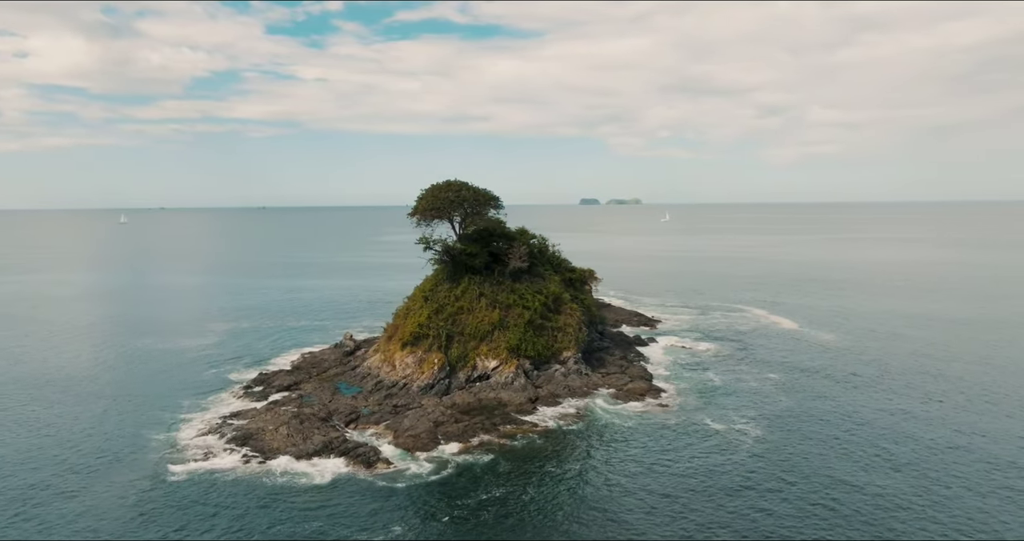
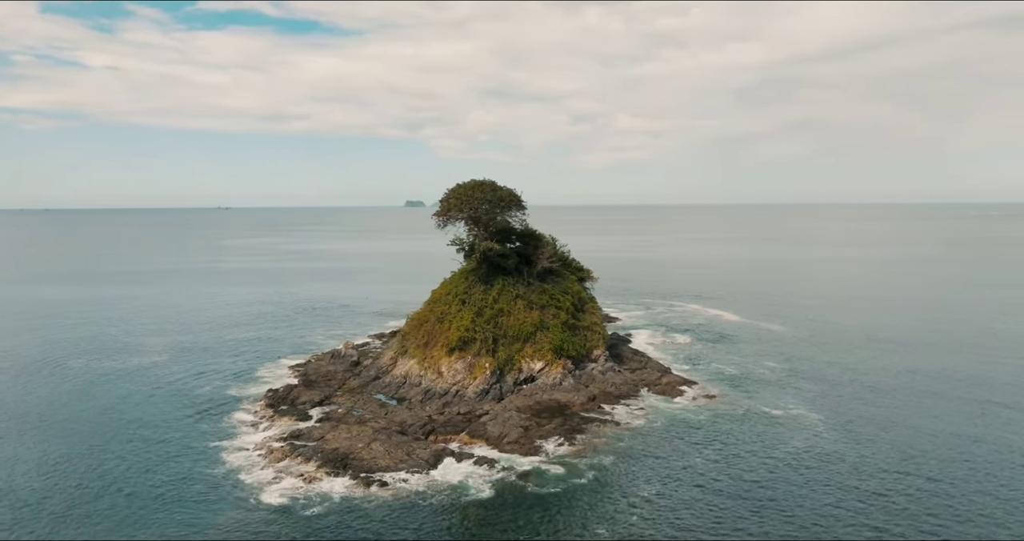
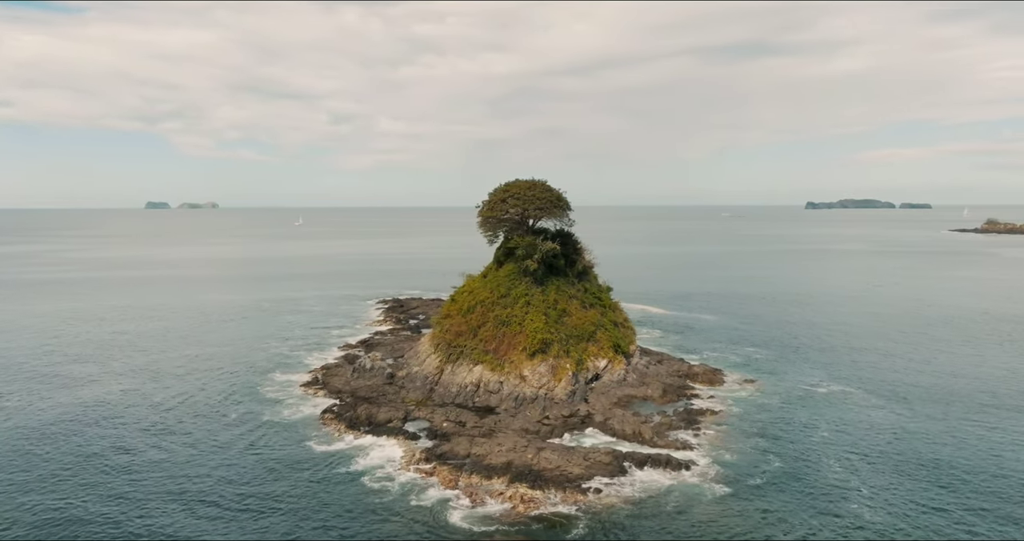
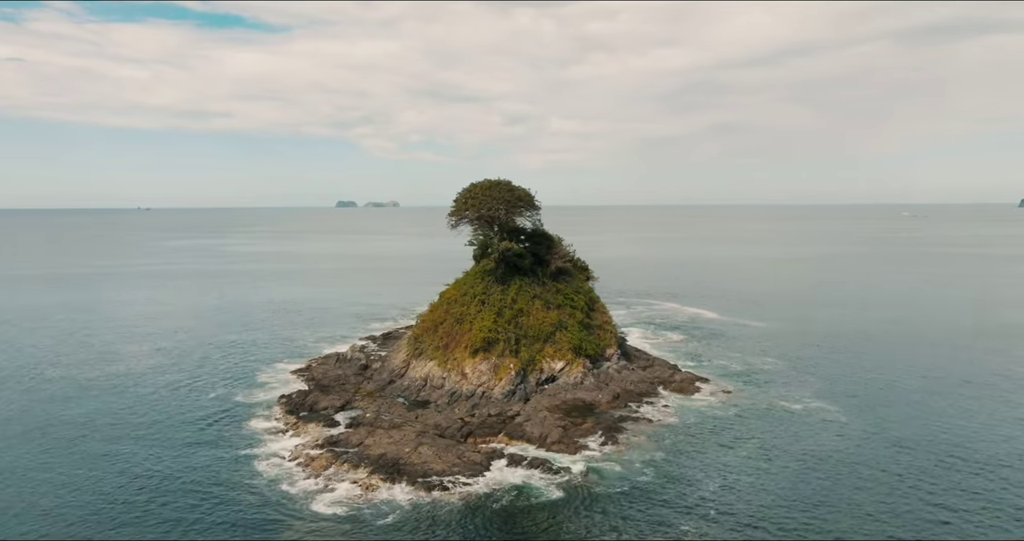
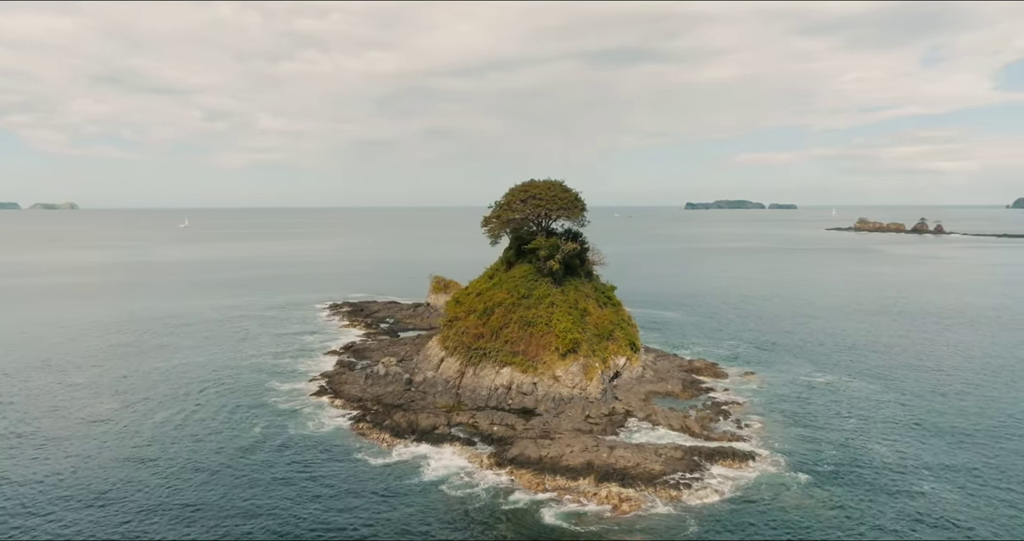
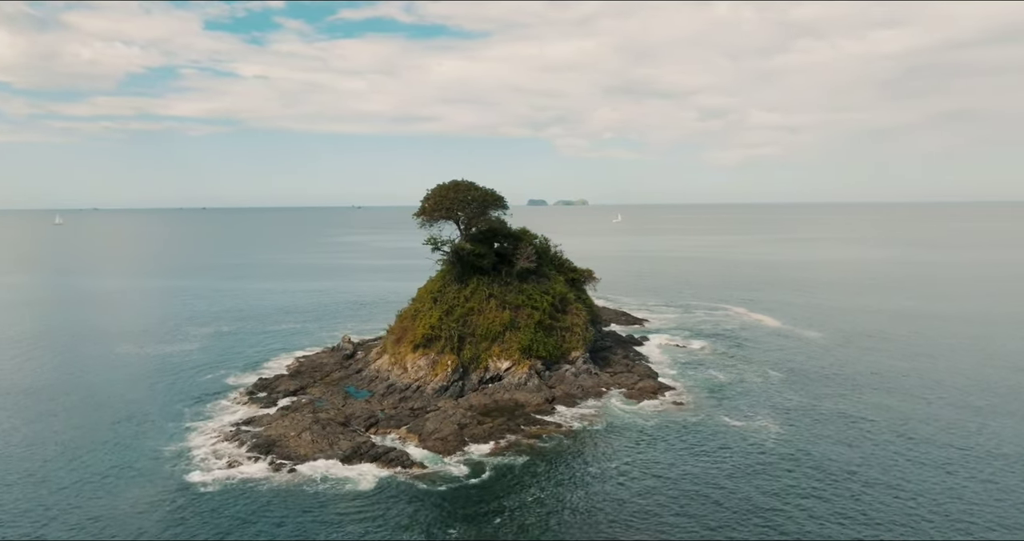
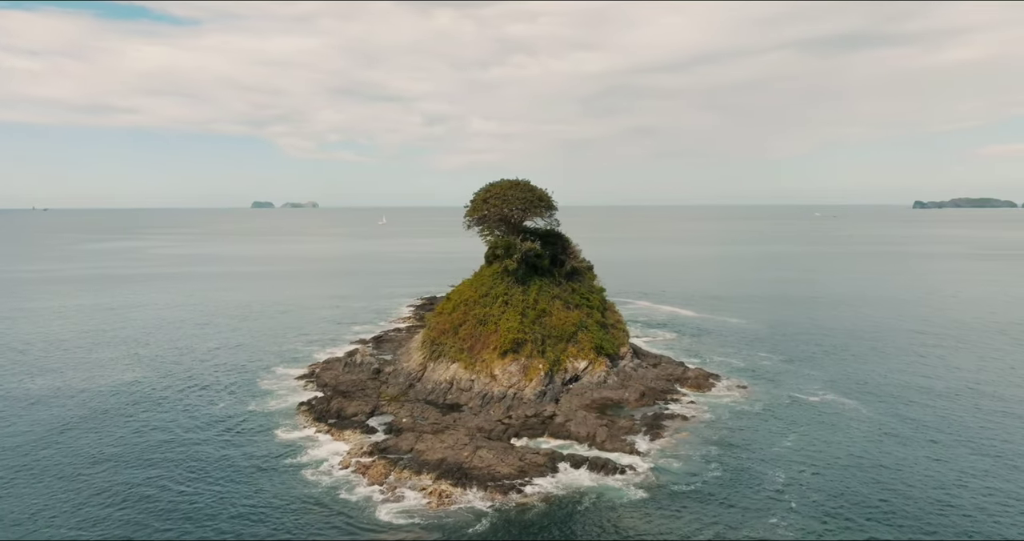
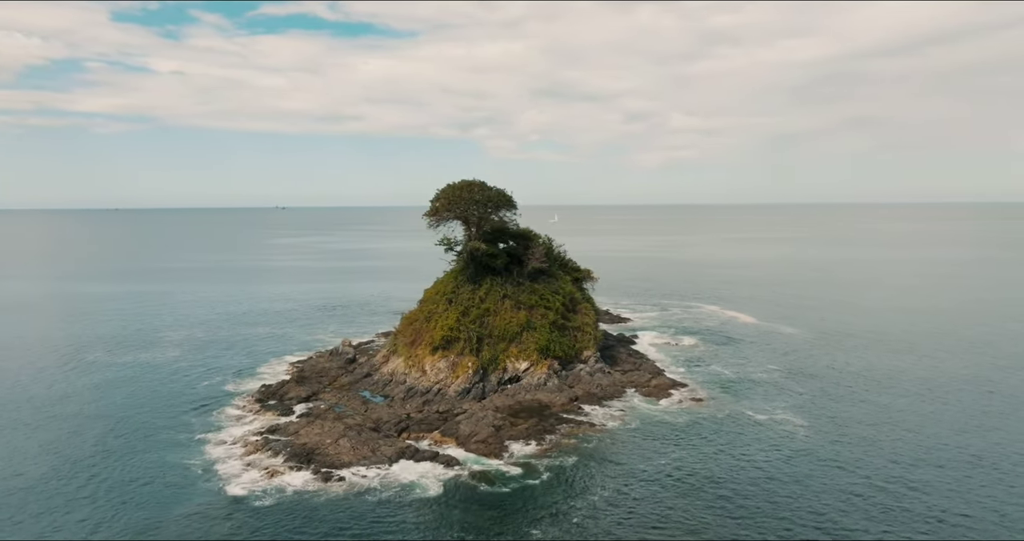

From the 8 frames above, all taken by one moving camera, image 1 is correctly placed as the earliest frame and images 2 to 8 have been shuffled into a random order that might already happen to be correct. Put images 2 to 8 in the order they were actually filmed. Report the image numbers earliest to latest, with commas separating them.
6, 8, 2, 4, 7, 3, 5
